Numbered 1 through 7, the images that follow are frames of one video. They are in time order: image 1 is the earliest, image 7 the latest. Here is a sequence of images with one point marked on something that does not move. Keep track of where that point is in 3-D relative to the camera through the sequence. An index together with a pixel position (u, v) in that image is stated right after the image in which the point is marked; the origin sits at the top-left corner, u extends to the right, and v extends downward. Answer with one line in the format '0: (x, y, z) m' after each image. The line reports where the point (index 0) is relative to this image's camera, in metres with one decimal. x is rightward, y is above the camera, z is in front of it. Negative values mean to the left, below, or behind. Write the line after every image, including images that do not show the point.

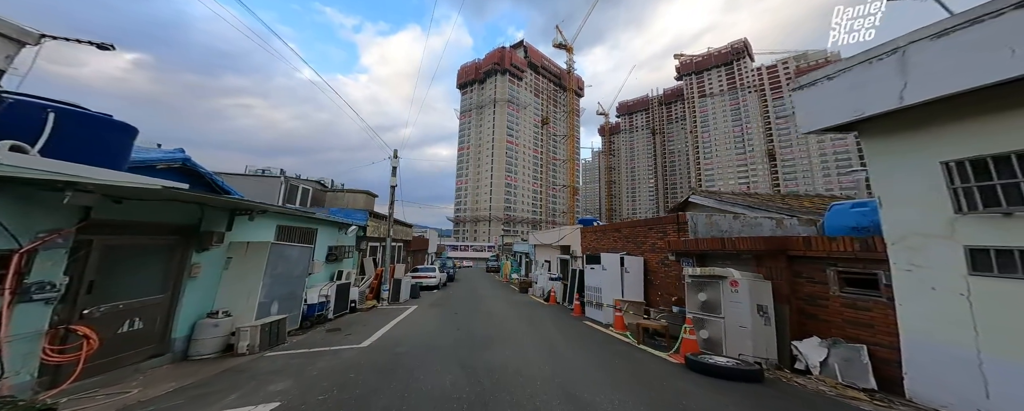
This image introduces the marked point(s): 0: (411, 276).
0: (-5.6, -3.9, +16.6) m
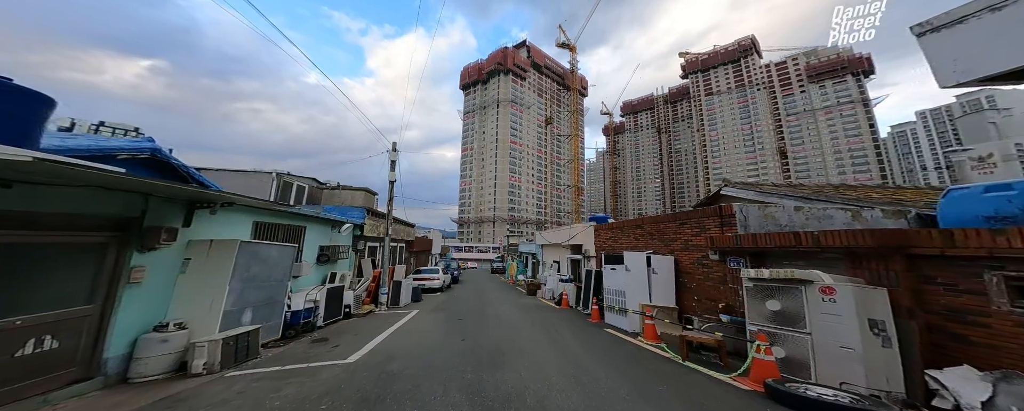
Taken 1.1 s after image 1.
0: (-5.2, -3.8, +15.6) m
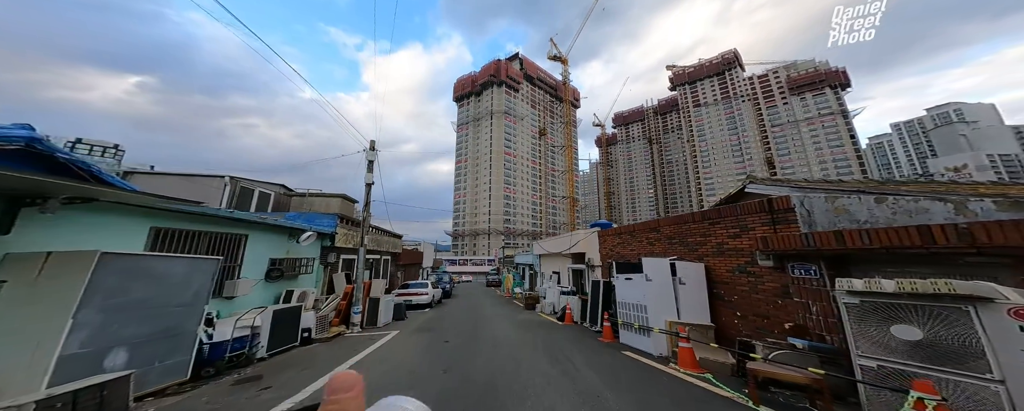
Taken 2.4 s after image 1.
0: (-5.3, -4.1, +14.1) m
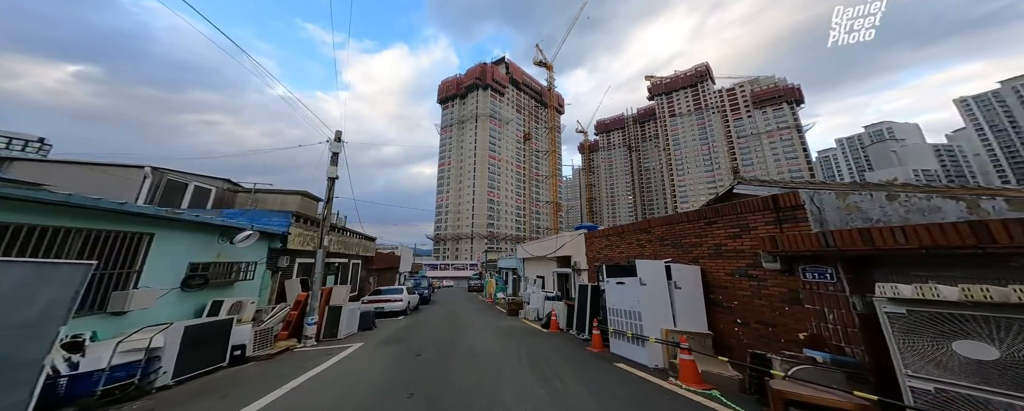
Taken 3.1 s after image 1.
0: (-6.1, -4.1, +13.1) m
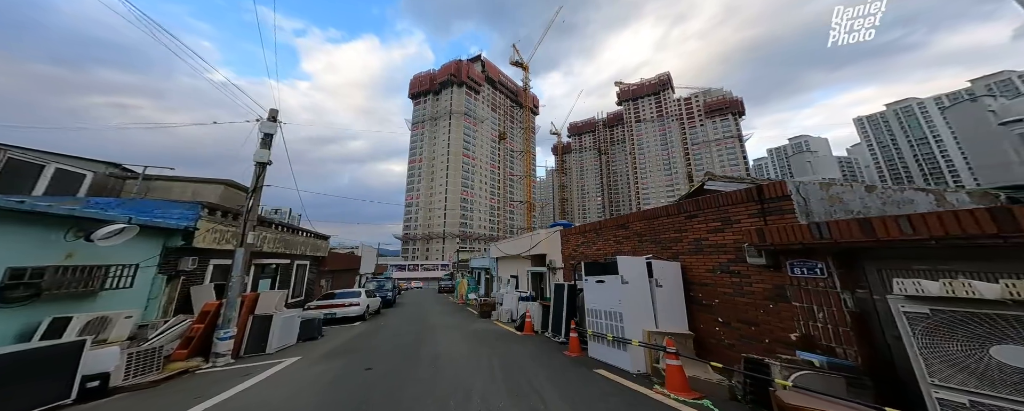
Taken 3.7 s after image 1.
0: (-7.2, -4.0, +11.9) m
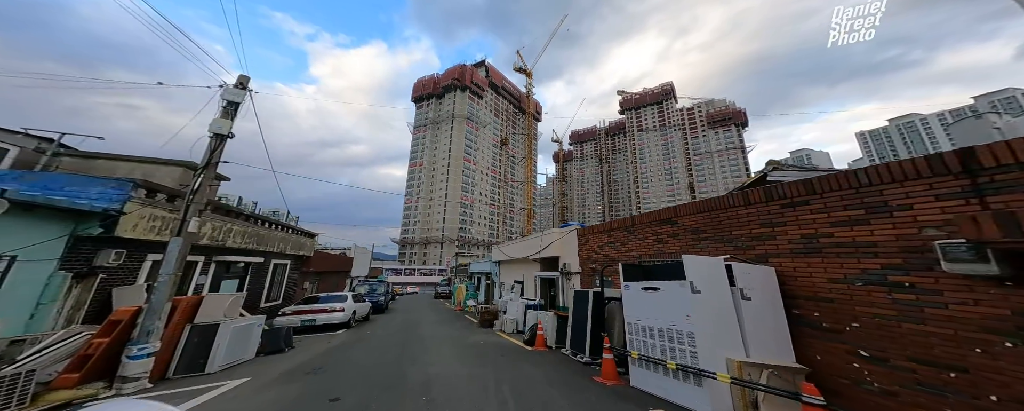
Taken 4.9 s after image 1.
0: (-6.9, -3.6, +10.3) m
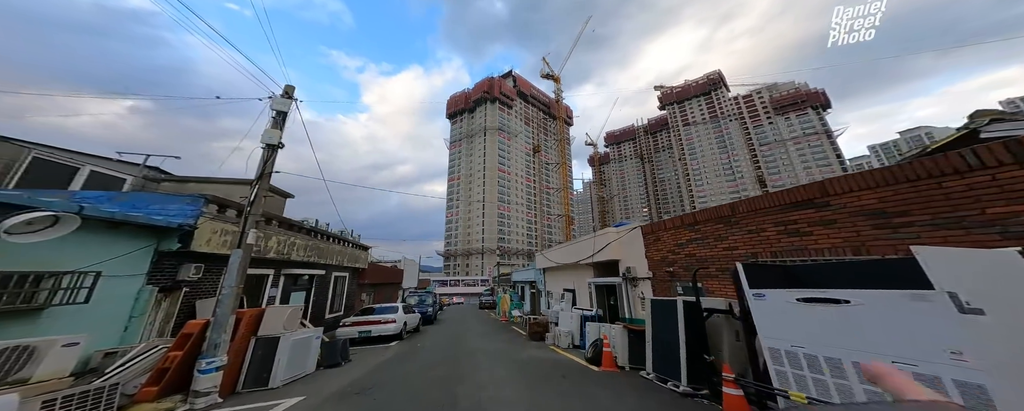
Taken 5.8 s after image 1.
0: (-4.9, -3.9, +9.9) m
